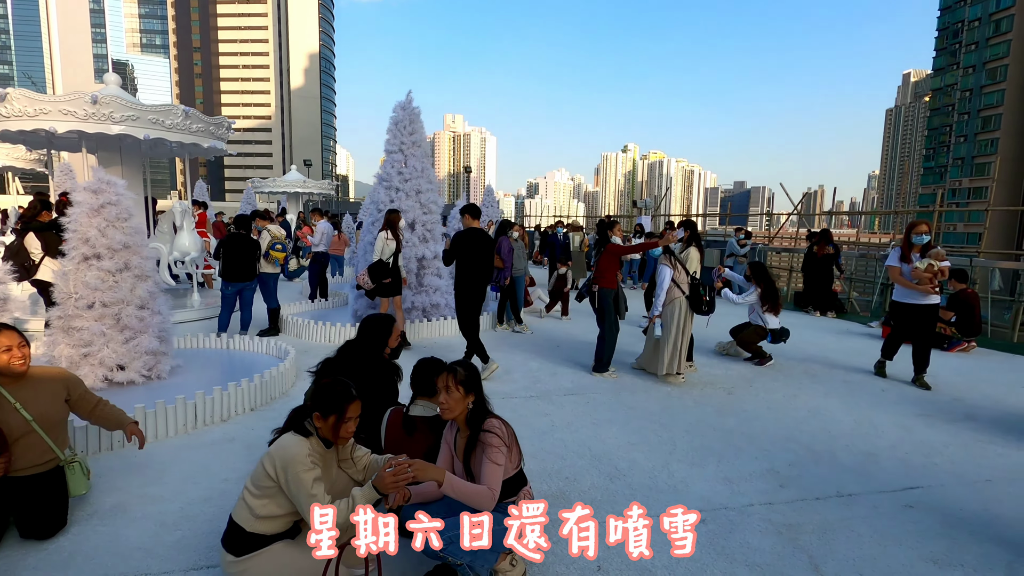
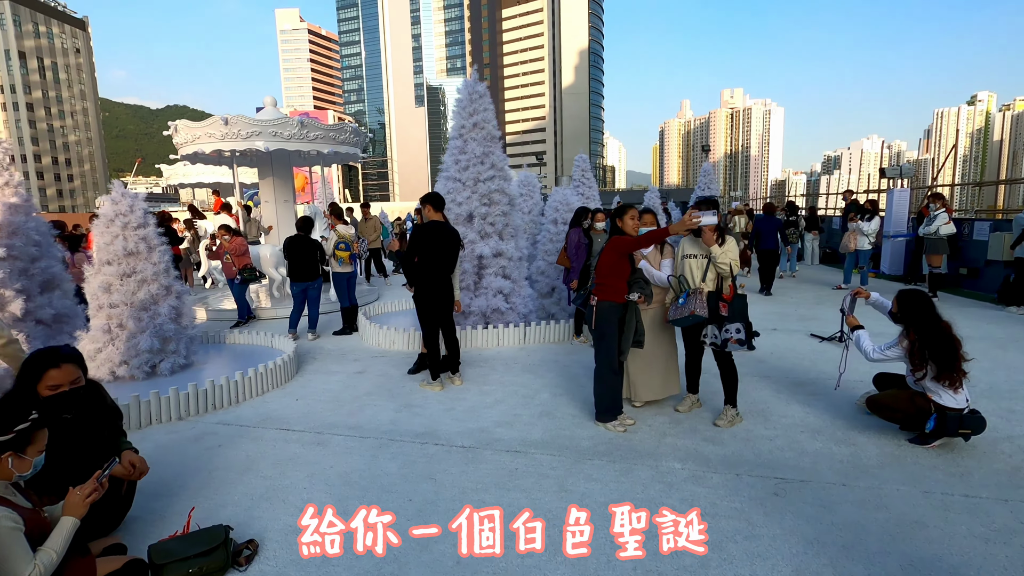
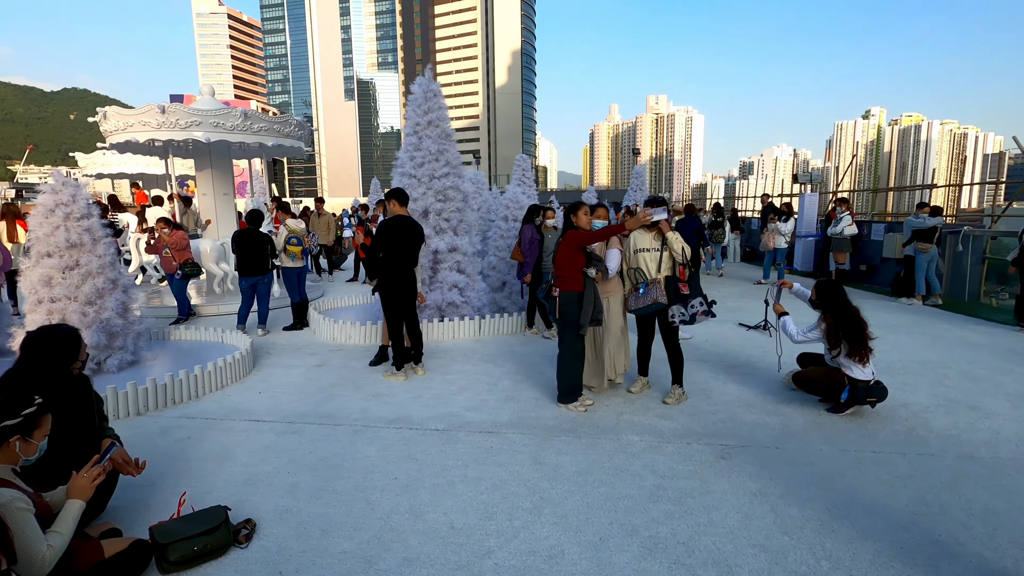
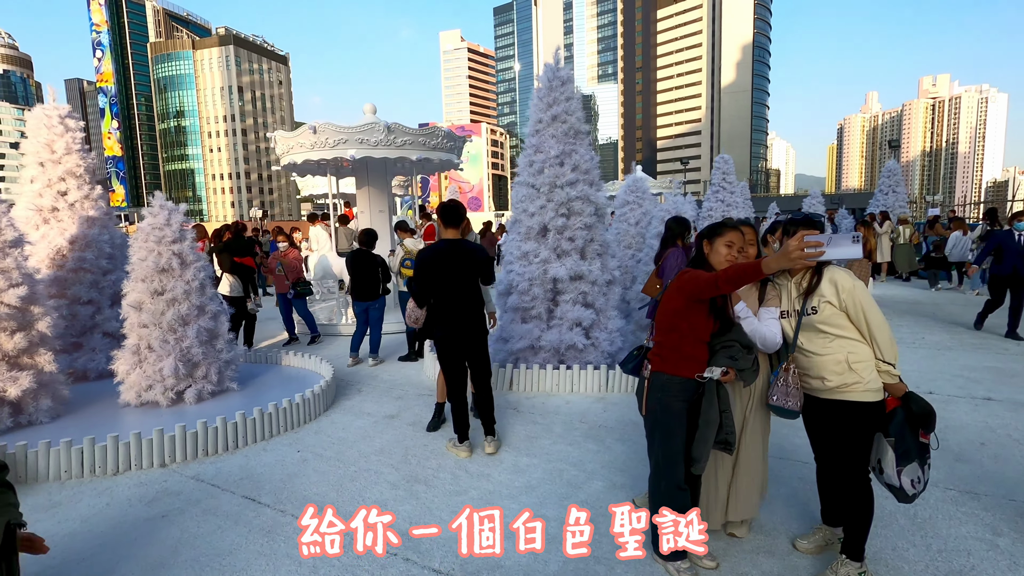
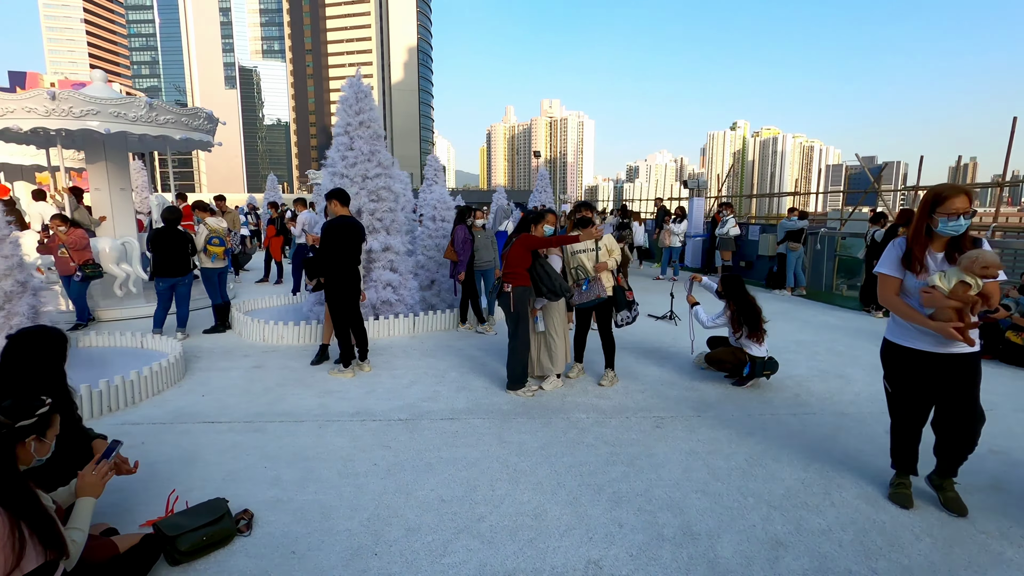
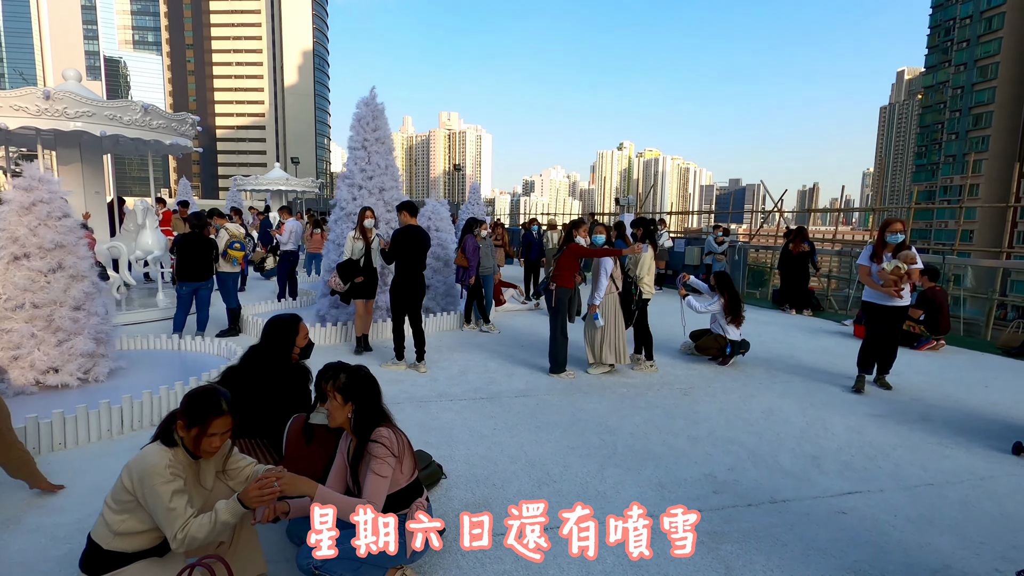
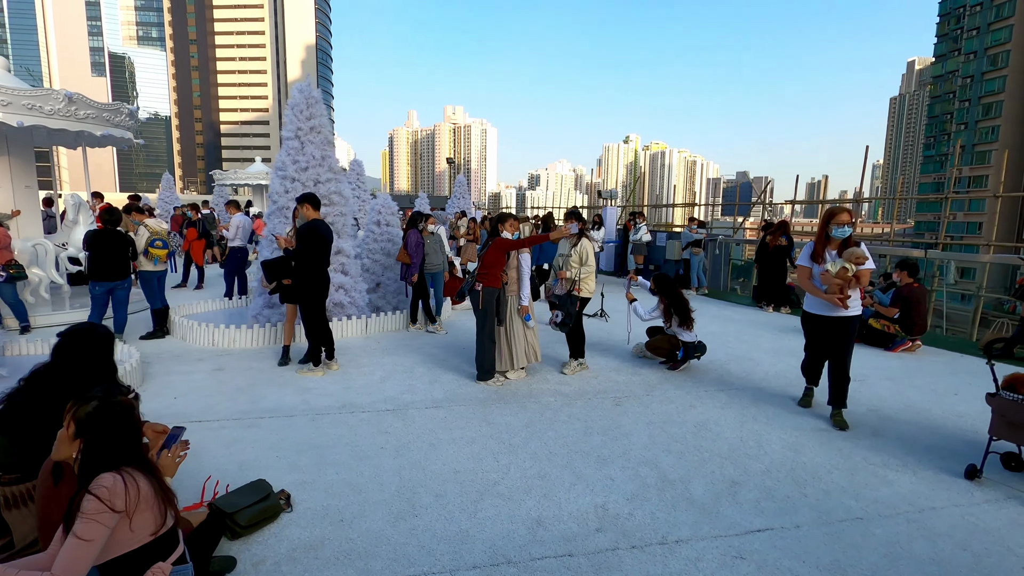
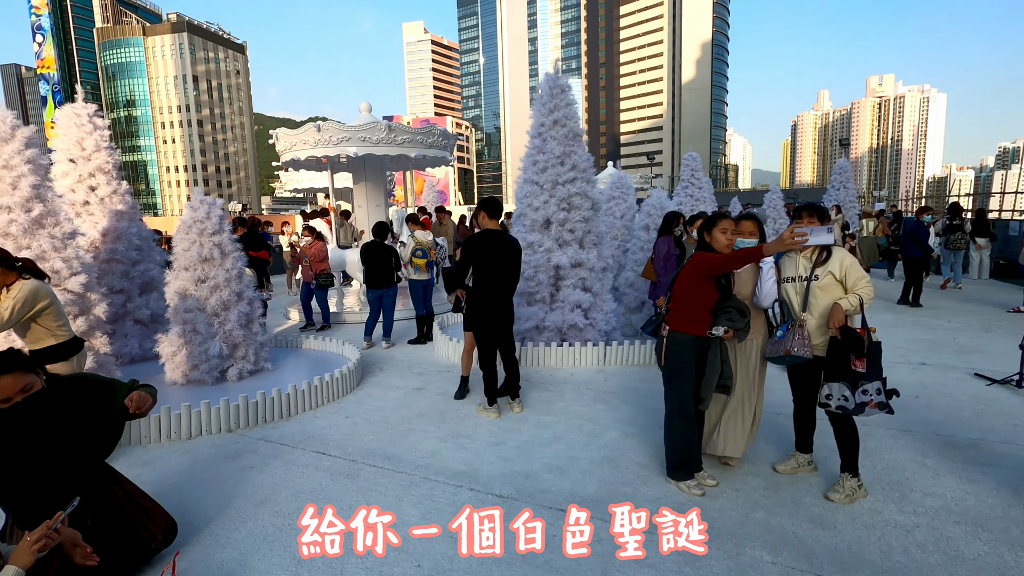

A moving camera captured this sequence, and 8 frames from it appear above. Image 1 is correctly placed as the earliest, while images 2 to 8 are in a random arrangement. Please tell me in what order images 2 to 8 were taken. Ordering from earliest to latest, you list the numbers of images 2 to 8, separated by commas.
6, 7, 5, 3, 2, 8, 4
